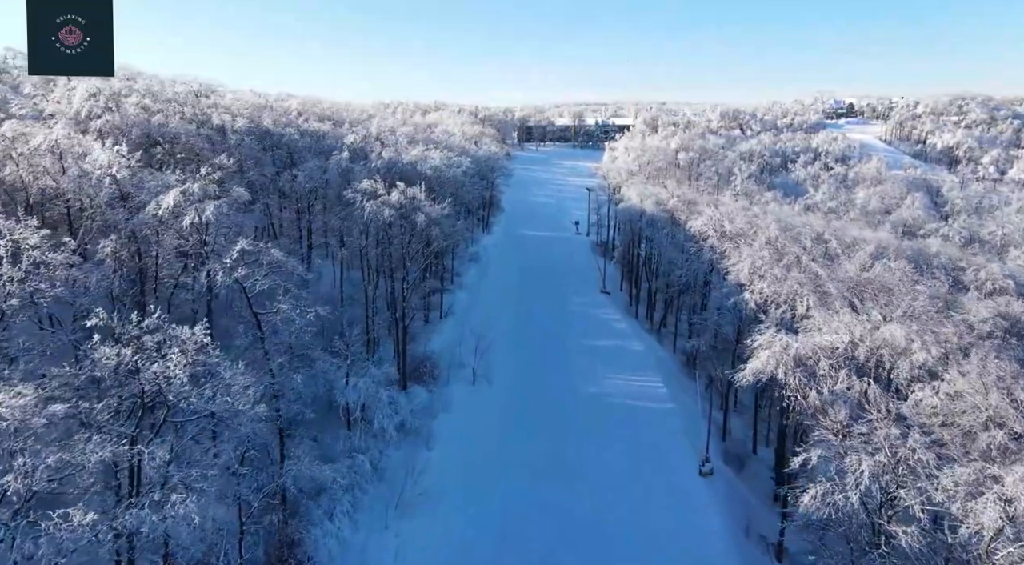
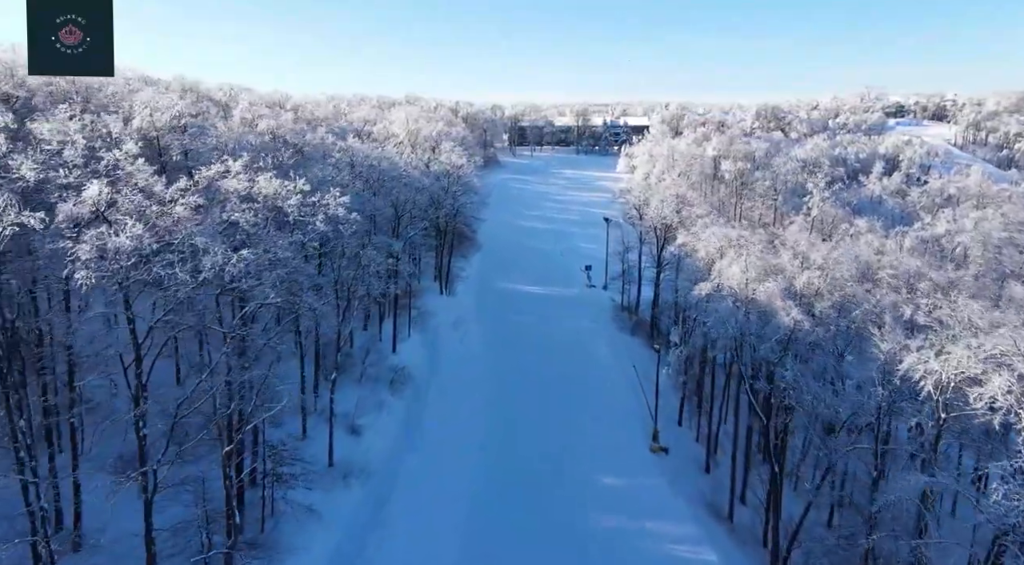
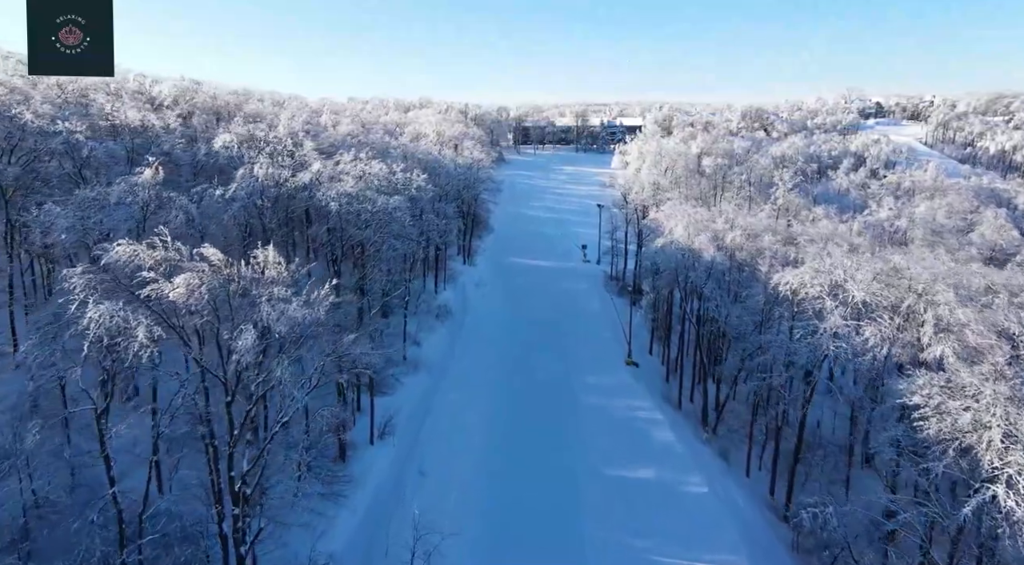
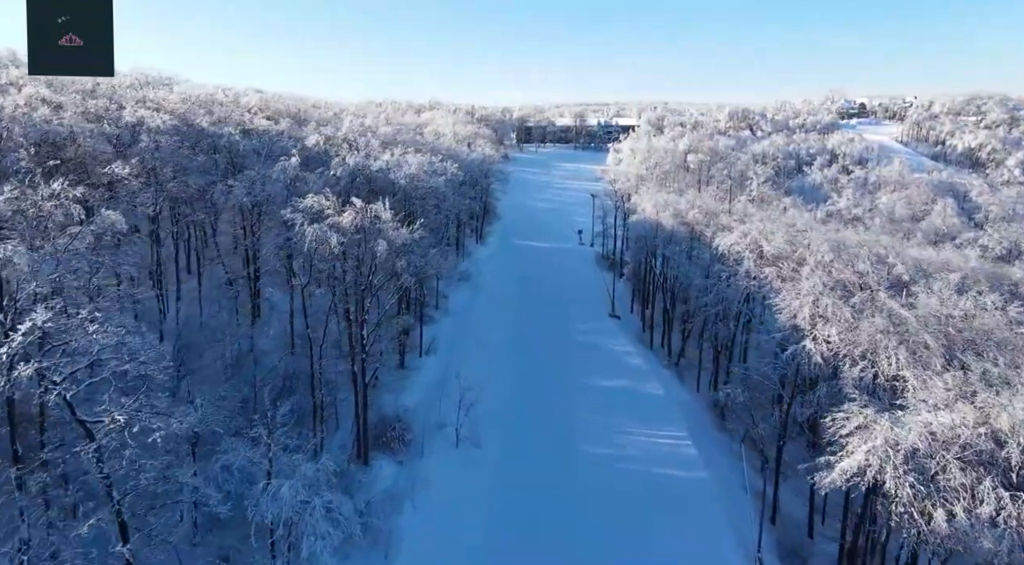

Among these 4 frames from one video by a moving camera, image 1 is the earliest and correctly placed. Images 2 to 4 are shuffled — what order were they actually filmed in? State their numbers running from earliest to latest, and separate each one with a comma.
4, 3, 2
